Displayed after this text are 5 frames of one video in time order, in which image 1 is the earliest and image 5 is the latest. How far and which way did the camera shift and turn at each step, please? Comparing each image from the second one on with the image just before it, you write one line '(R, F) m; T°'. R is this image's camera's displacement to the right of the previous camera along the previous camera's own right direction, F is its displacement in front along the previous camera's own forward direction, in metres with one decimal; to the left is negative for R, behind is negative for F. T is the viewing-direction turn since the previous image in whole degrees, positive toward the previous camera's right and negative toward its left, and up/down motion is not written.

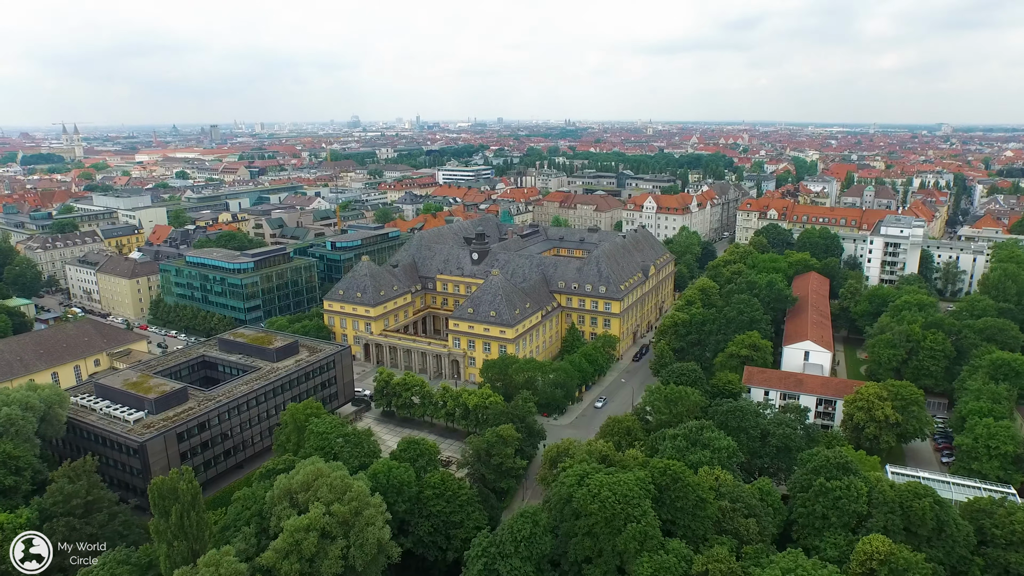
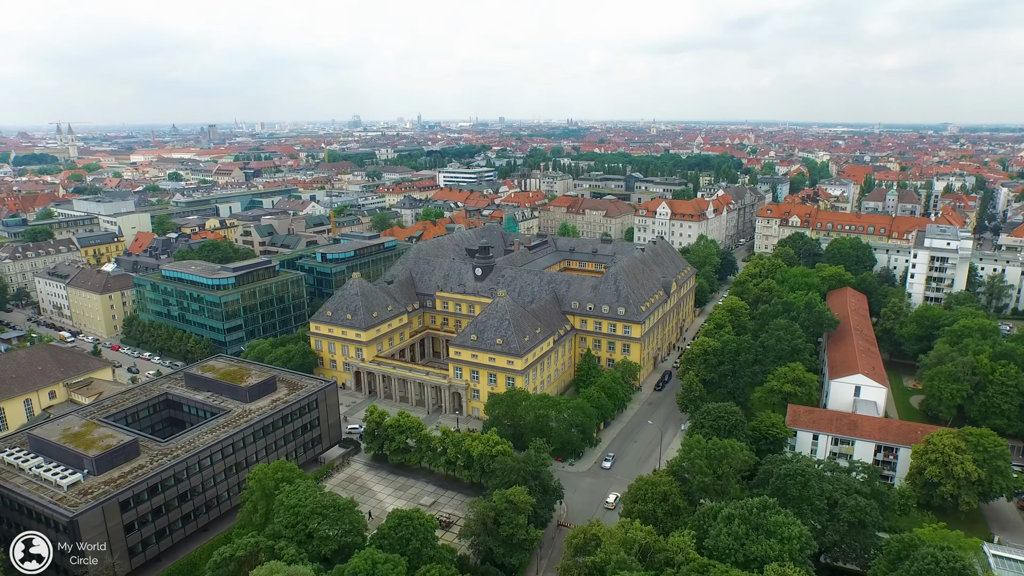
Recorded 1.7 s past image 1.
(-0.8, +8.6) m; 0°
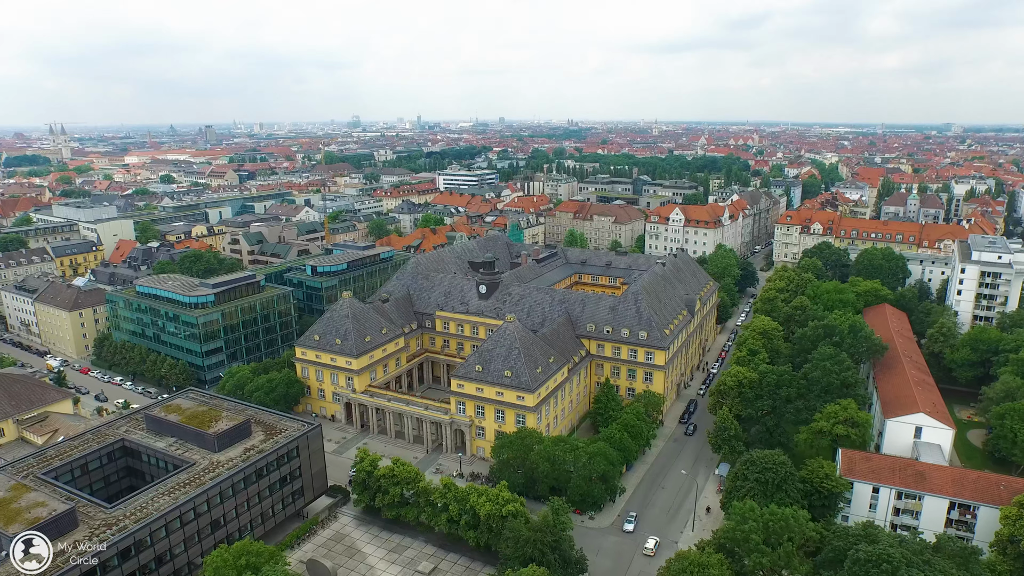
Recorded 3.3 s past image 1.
(-1.0, +7.7) m; 0°
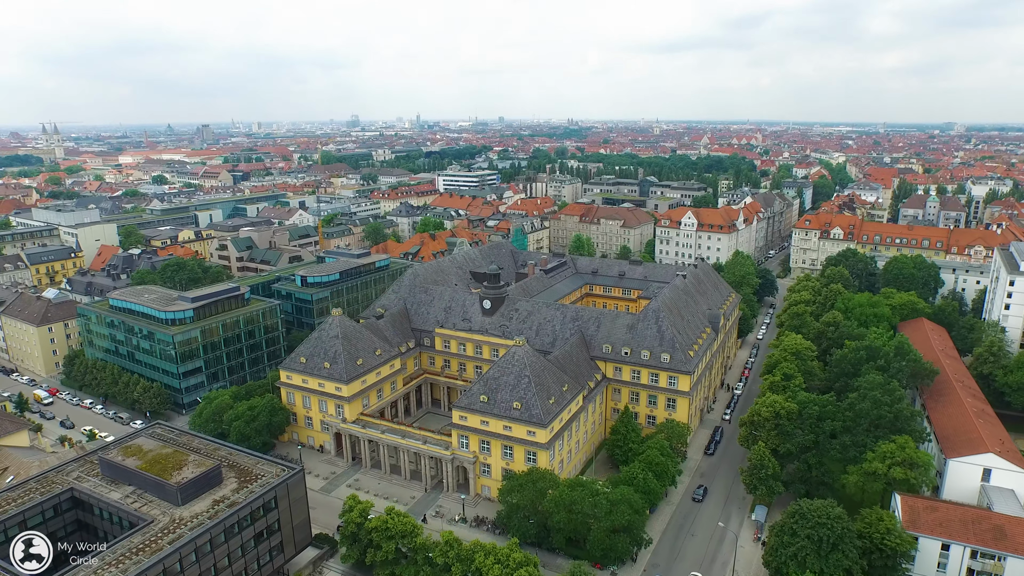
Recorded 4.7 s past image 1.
(-0.8, +6.6) m; 0°
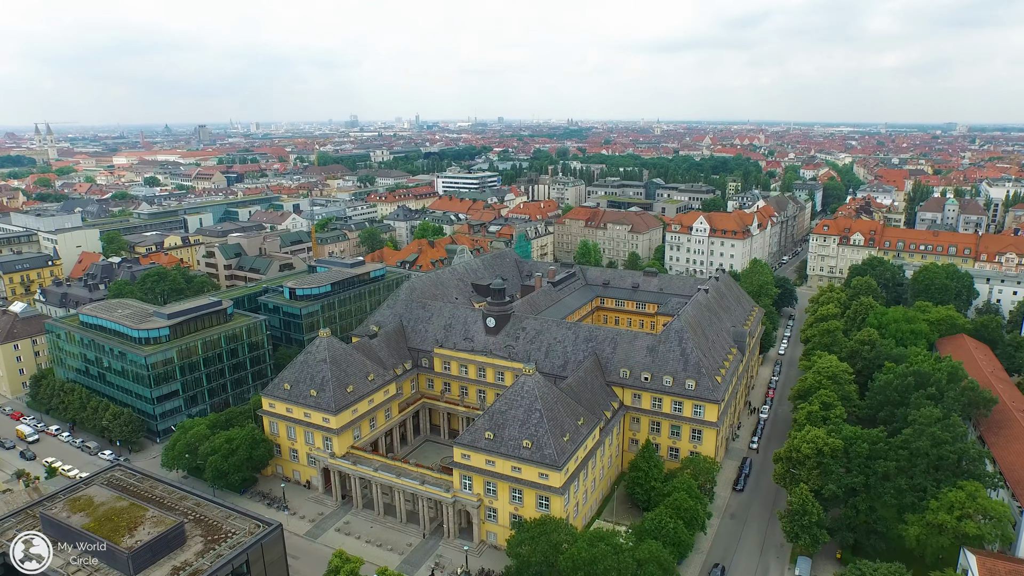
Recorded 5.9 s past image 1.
(-0.7, +6.1) m; 0°
